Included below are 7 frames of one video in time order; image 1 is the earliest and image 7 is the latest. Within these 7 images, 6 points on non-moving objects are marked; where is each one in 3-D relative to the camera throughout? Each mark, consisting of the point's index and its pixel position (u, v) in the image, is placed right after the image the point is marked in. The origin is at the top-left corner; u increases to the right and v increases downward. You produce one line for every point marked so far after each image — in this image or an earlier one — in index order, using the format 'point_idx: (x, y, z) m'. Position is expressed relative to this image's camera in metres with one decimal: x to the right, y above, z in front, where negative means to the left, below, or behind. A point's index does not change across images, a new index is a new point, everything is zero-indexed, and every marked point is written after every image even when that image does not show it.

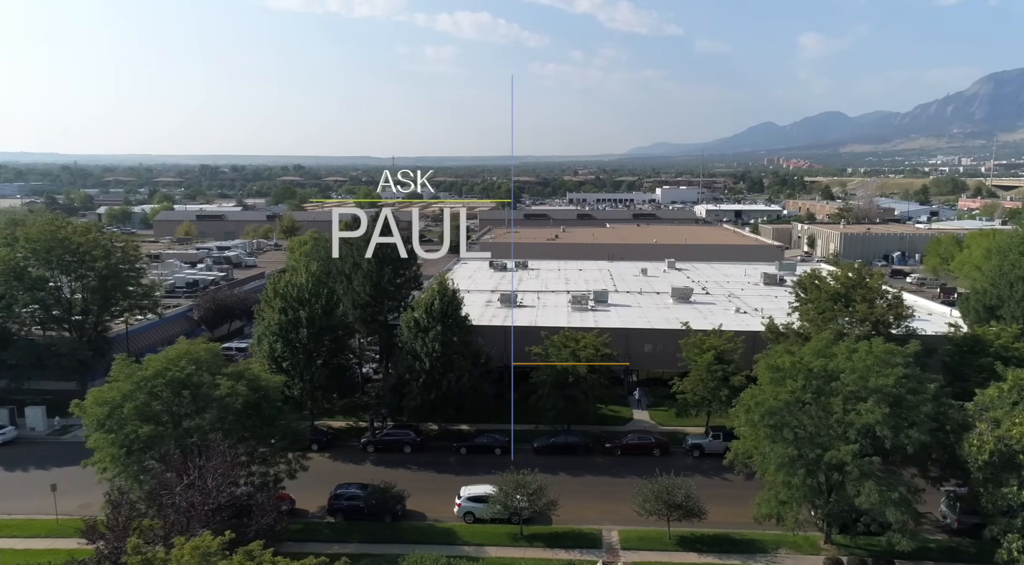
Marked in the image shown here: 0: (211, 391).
0: (-8.4, -3.0, +17.8) m
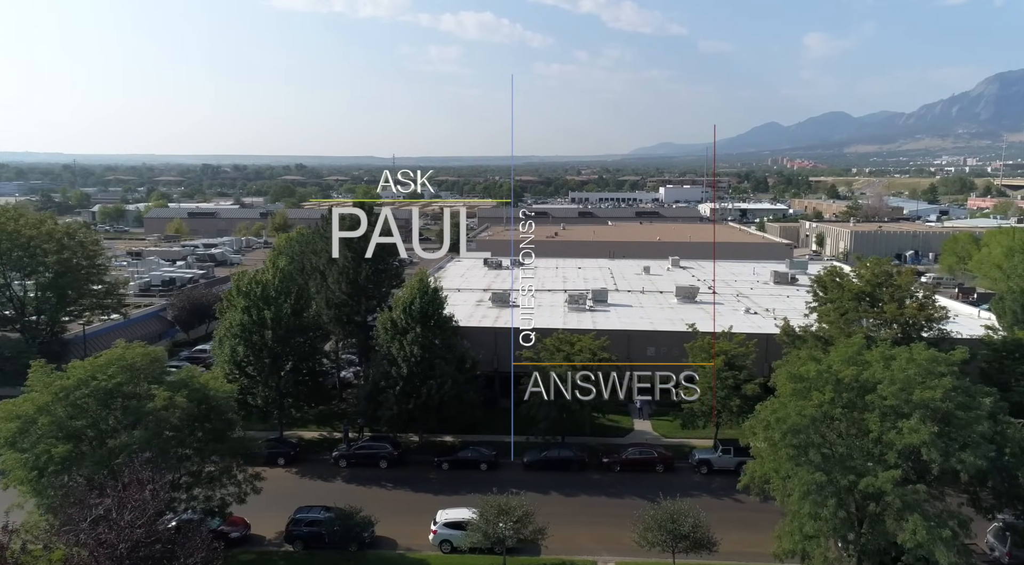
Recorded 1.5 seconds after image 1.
0: (-8.9, -2.9, +15.4) m
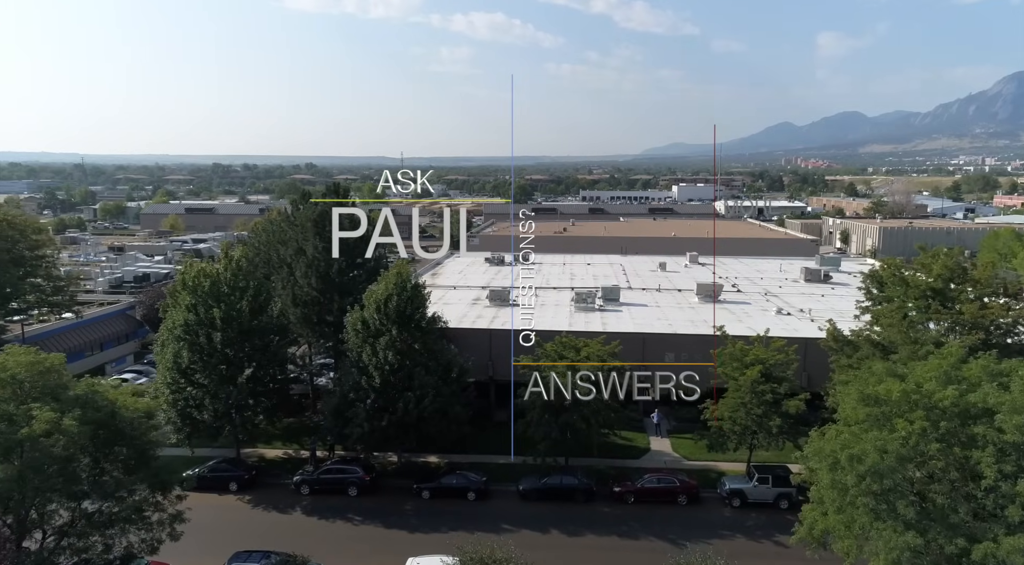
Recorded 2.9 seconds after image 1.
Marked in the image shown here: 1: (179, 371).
0: (-9.2, -2.7, +11.9) m
1: (-10.0, -2.6, +19.2) m
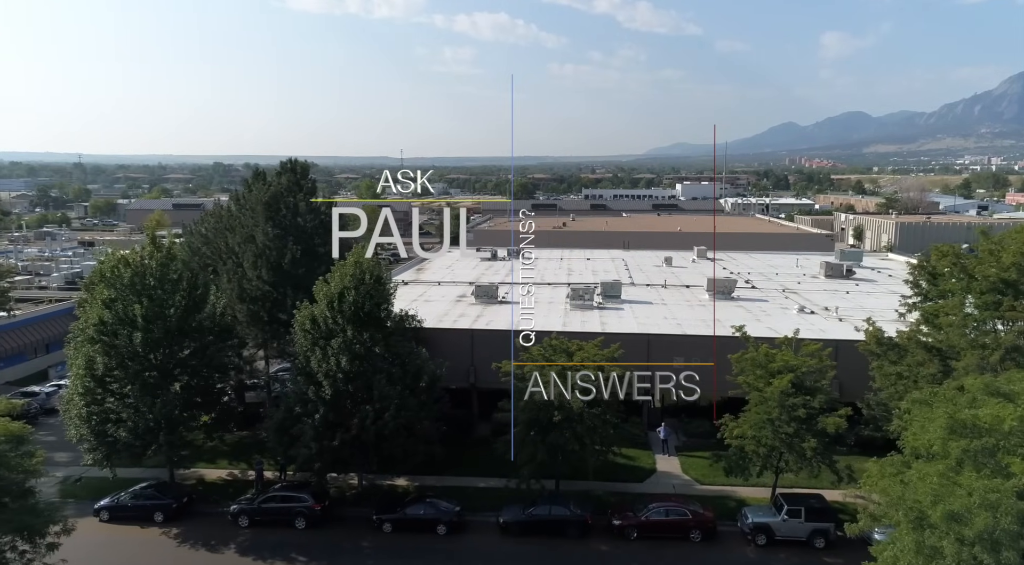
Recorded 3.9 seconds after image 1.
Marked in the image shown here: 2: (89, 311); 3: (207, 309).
0: (-9.7, -2.5, +8.8) m
1: (-10.5, -2.4, +16.1) m
2: (-10.9, -0.7, +16.5) m
3: (-8.5, -0.7, +17.9) m
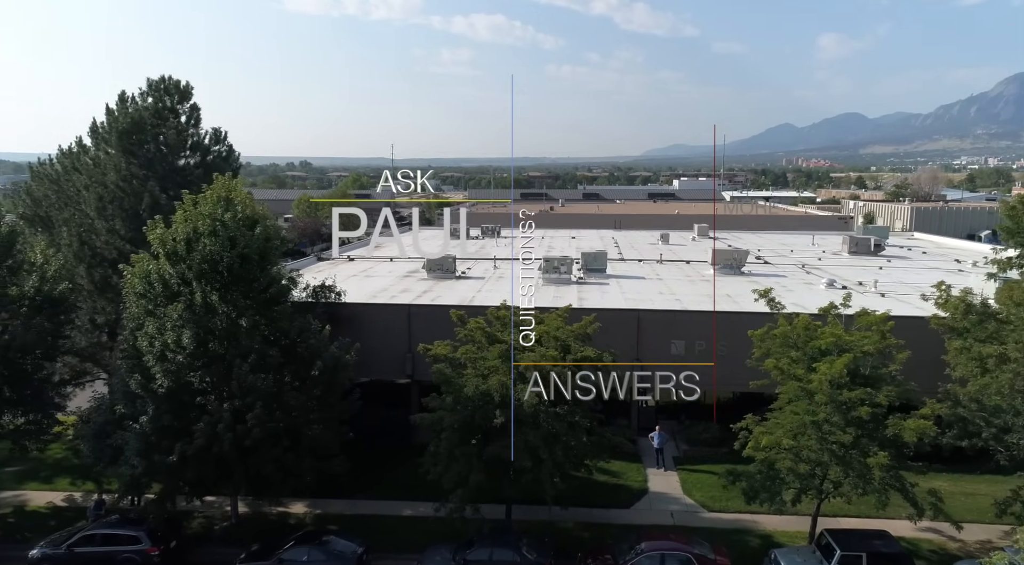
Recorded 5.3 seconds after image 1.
0: (-11.0, -1.5, +3.9) m
1: (-11.8, -1.4, +11.1) m
2: (-12.2, +0.2, +11.5) m
3: (-9.8, +0.3, +13.0) m
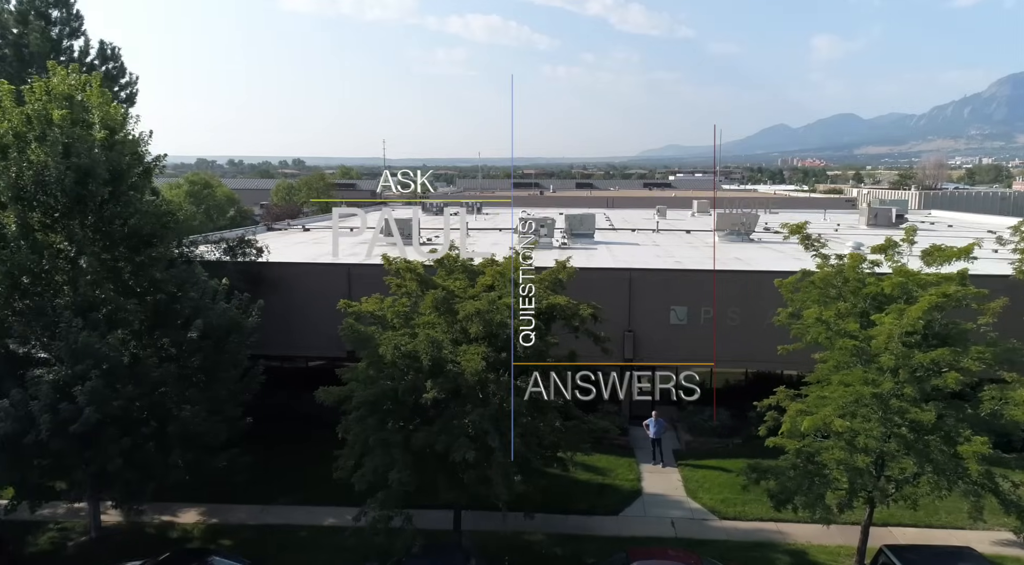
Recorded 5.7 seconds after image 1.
0: (-11.7, -0.5, +0.8) m
1: (-12.5, -0.5, +8.0) m
2: (-12.9, +1.2, +8.4) m
3: (-10.5, +1.2, +9.9) m
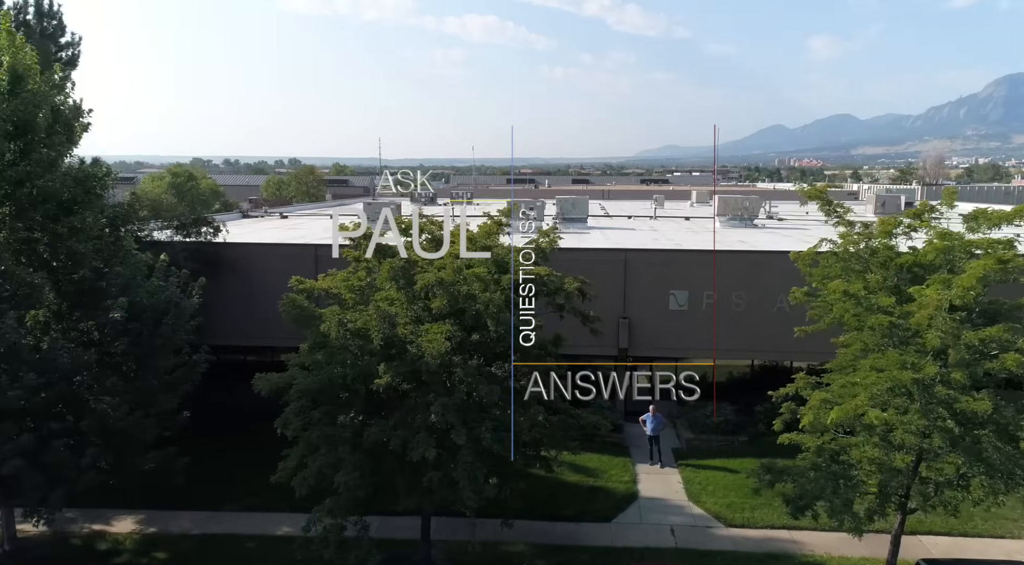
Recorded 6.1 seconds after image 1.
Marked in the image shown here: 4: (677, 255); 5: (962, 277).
0: (-11.9, -0.2, -0.5) m
1: (-12.8, -0.2, +6.7) m
2: (-13.2, +1.5, +7.2) m
3: (-10.8, +1.5, +8.6) m
4: (+3.0, +0.5, +11.5) m
5: (+4.5, +0.1, +6.4) m
